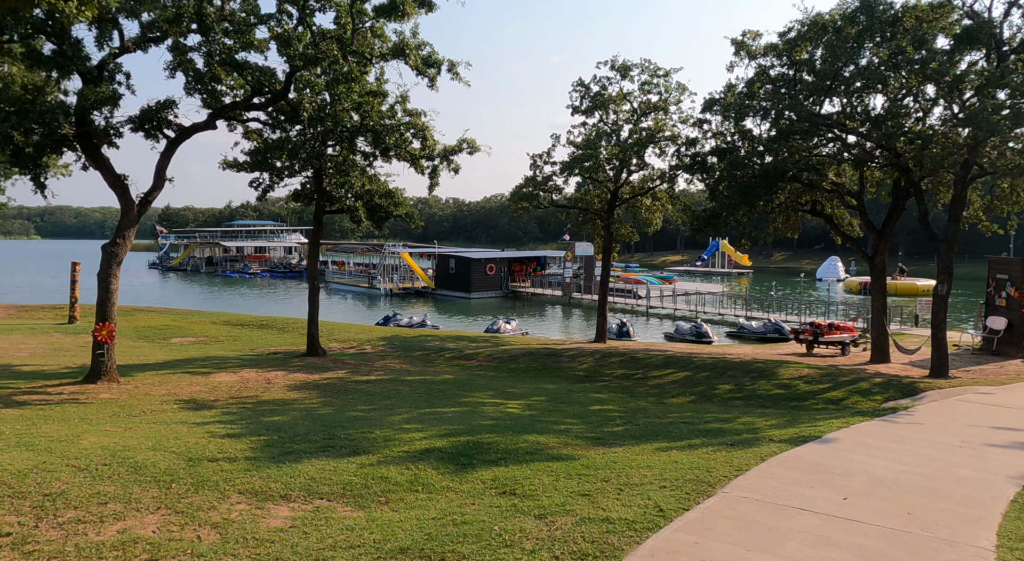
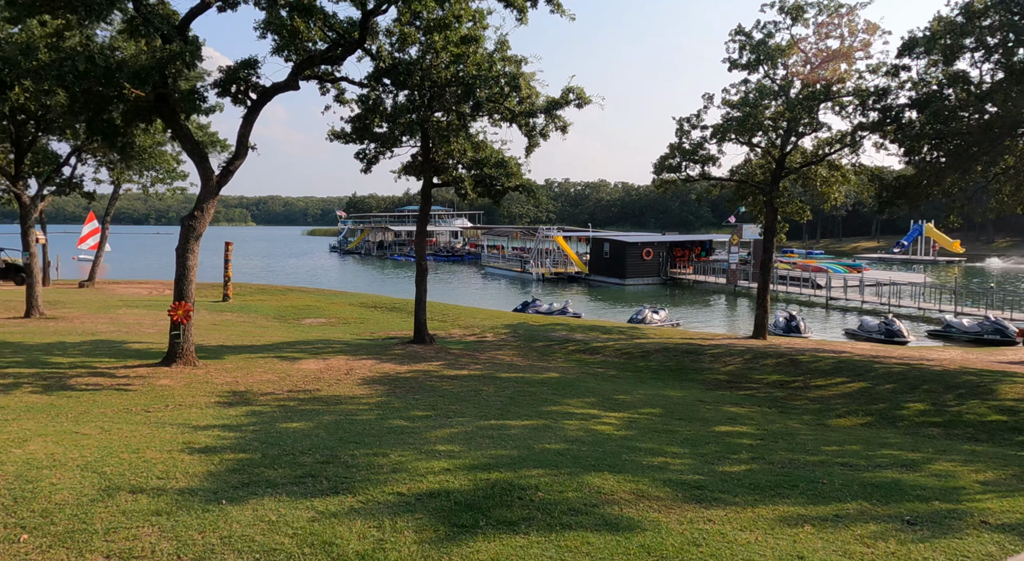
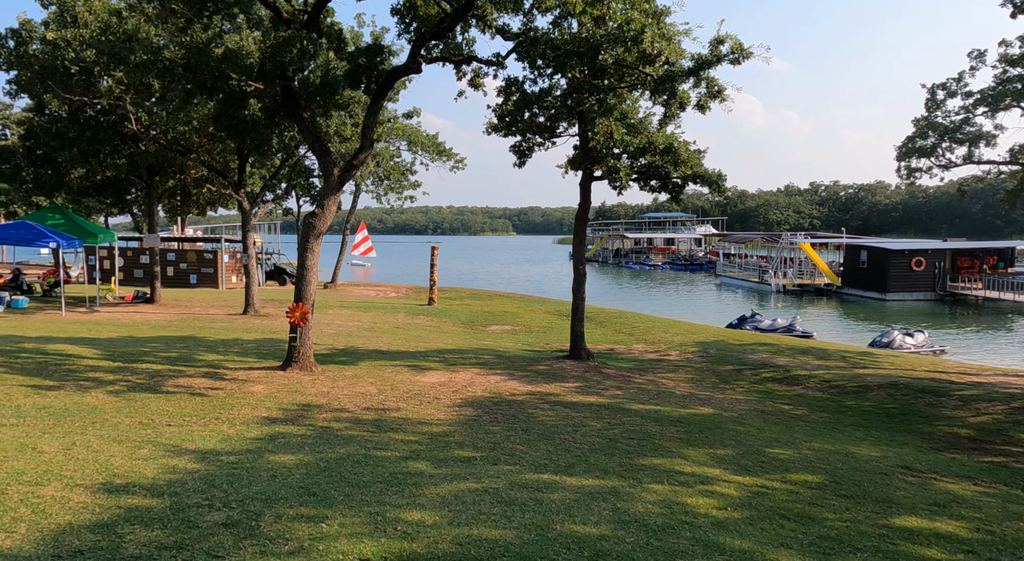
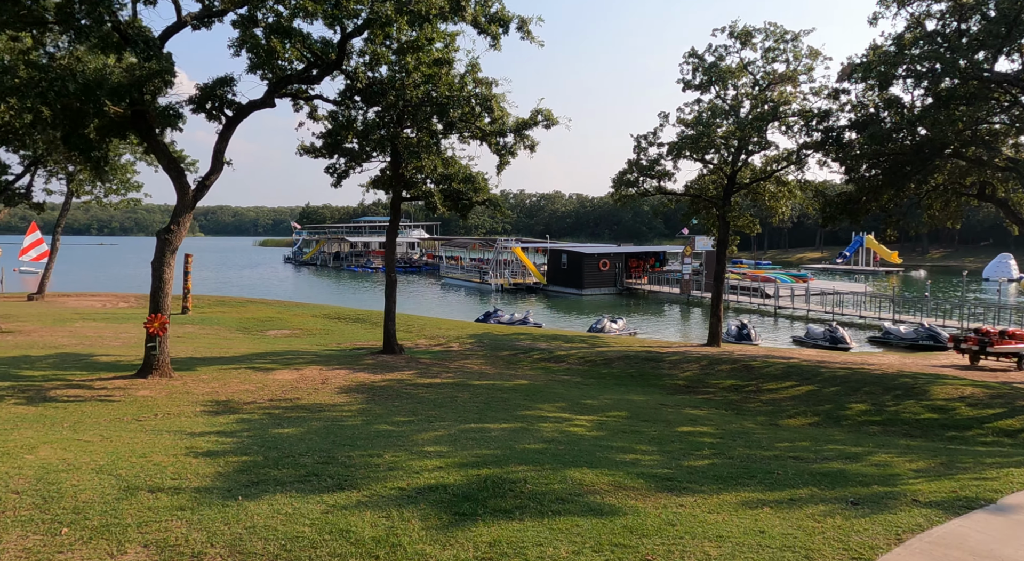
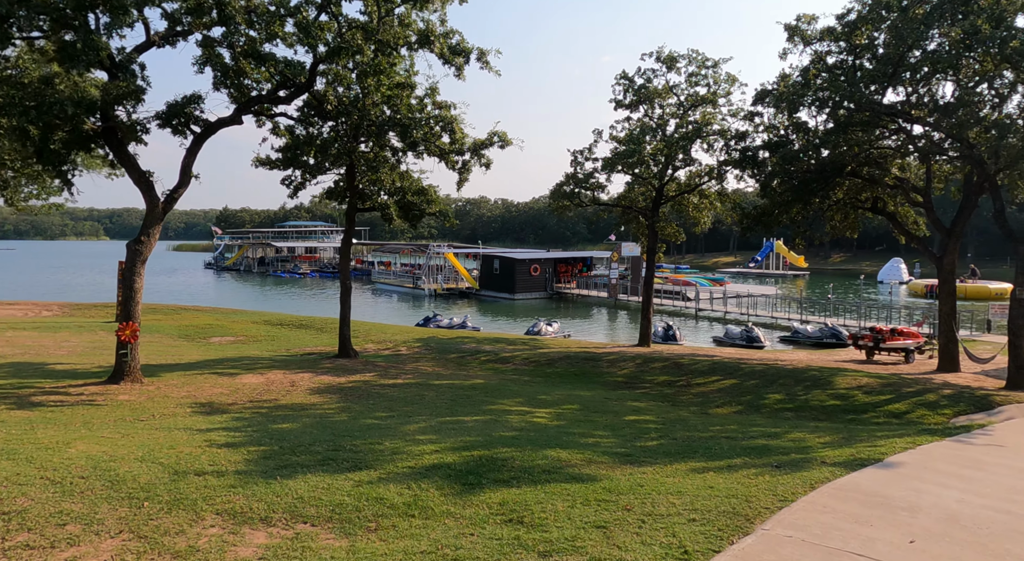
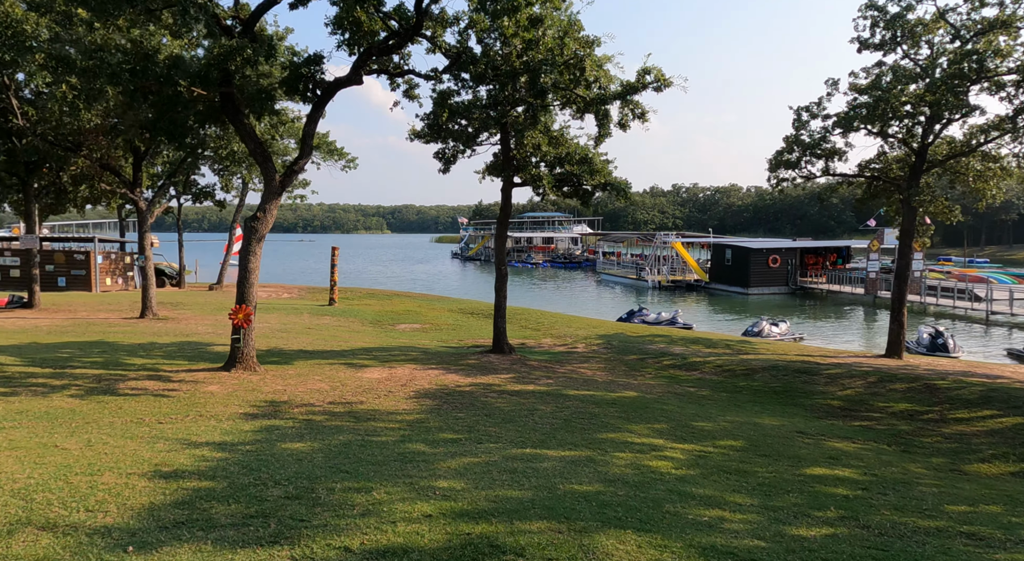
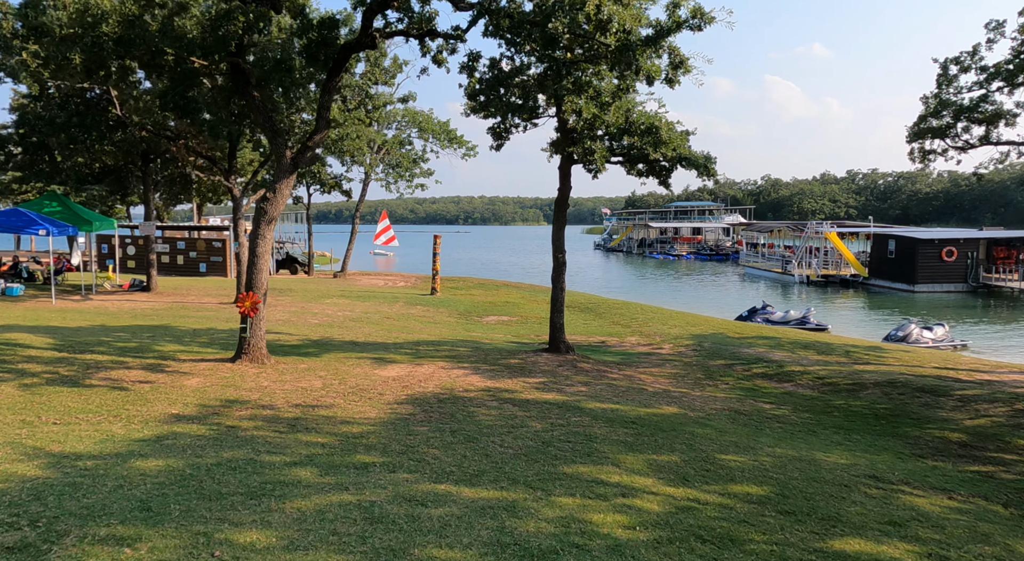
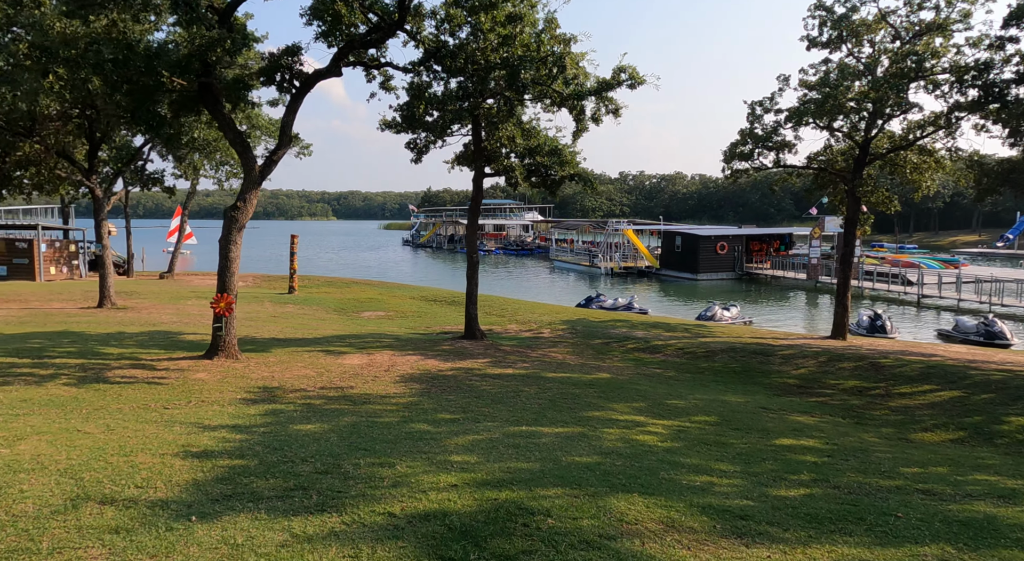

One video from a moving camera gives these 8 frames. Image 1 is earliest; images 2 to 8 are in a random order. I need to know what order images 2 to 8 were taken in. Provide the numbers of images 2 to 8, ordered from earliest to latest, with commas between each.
5, 4, 2, 8, 6, 3, 7
